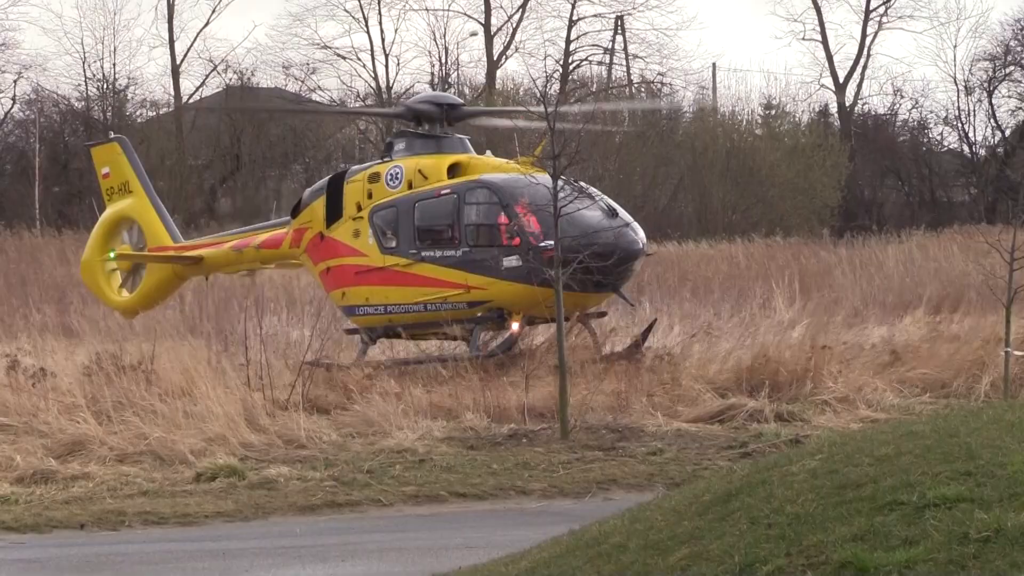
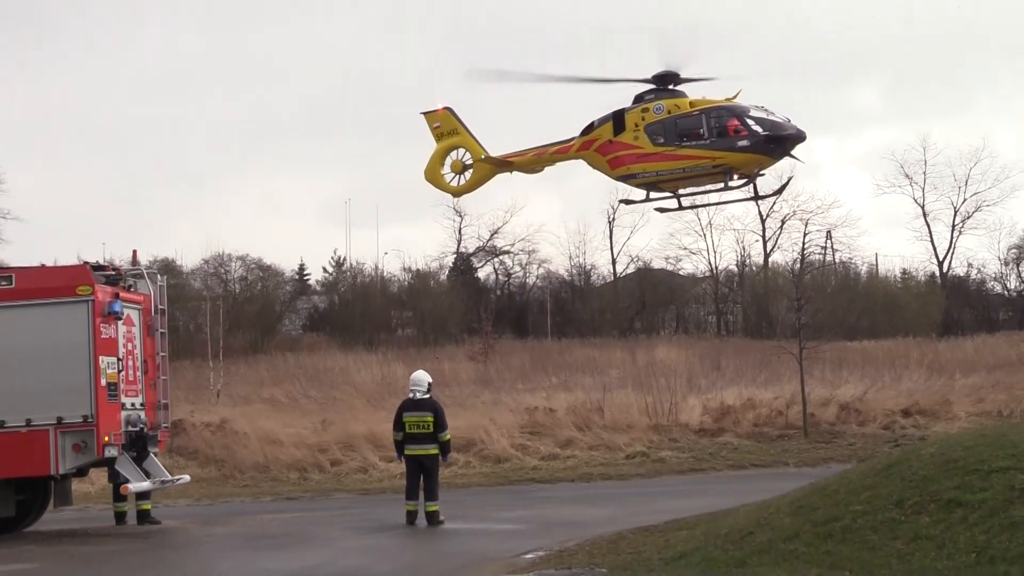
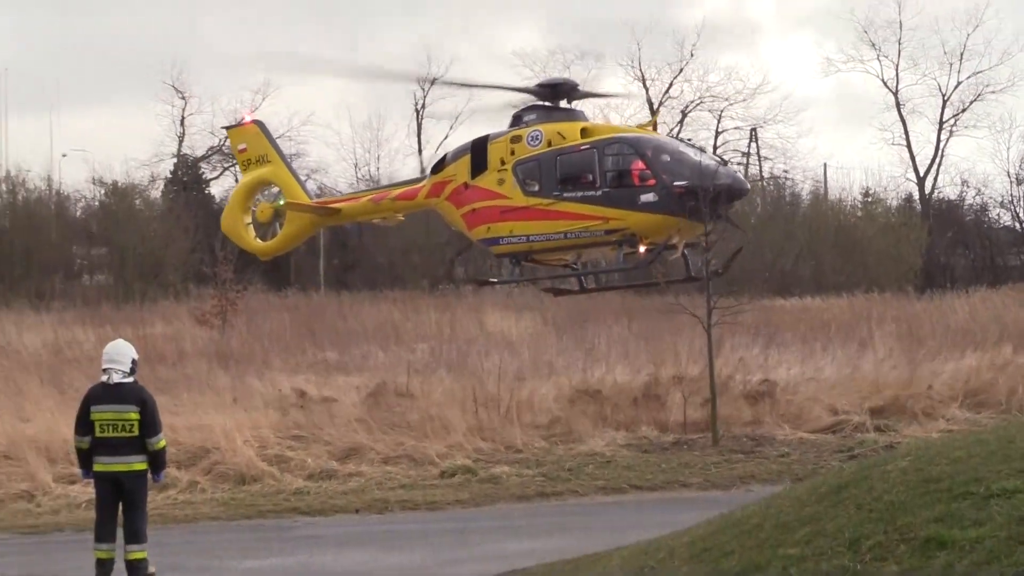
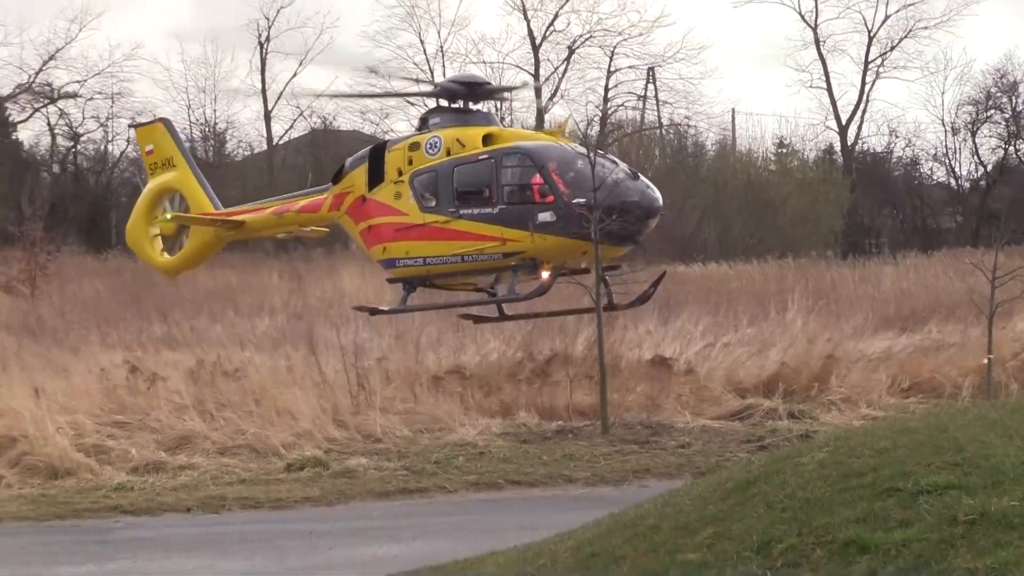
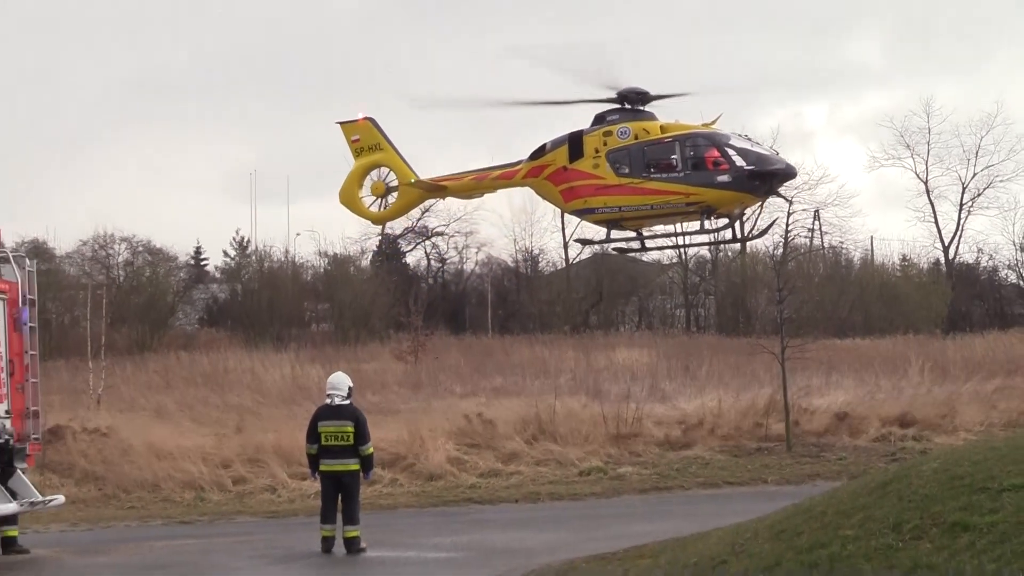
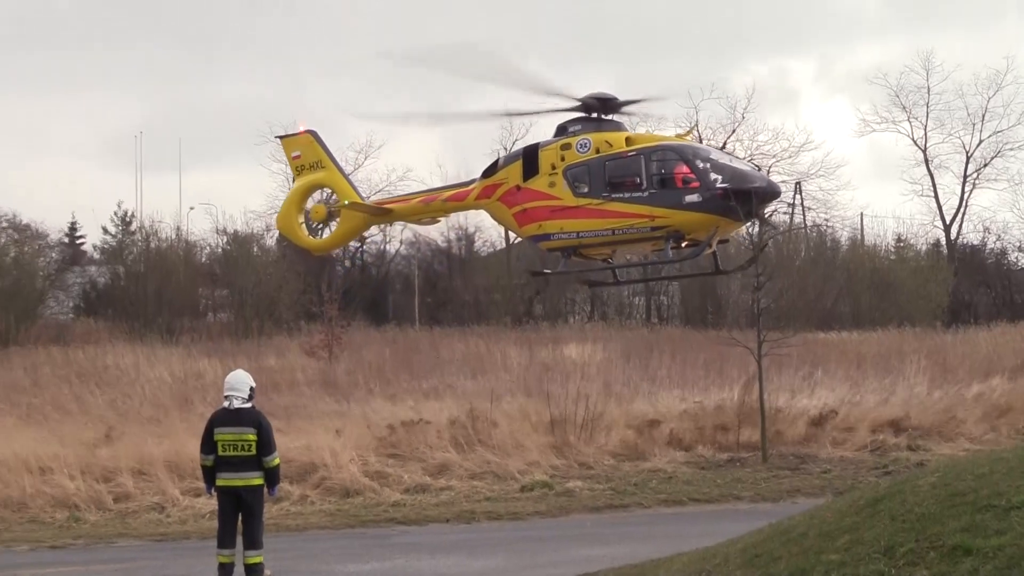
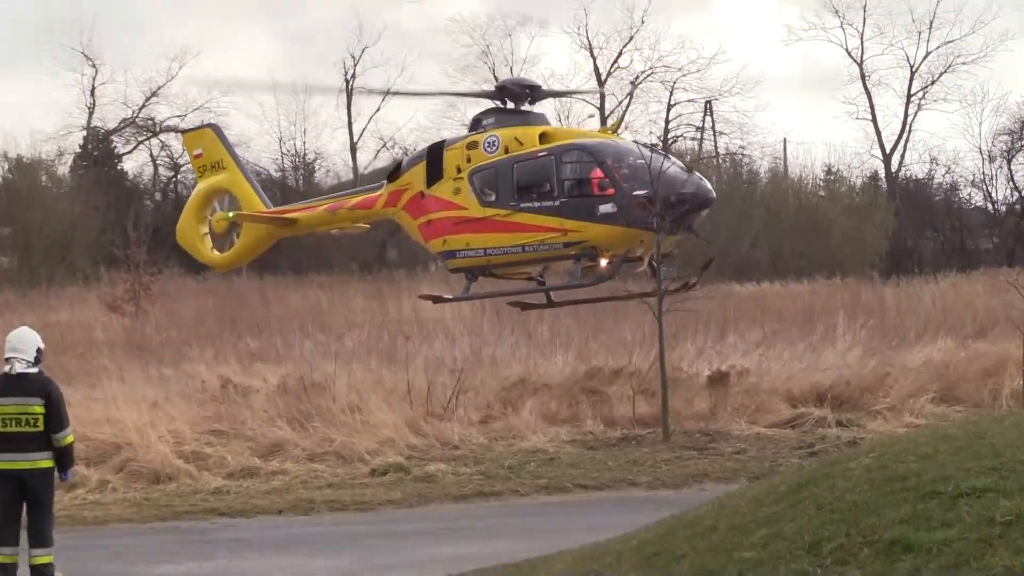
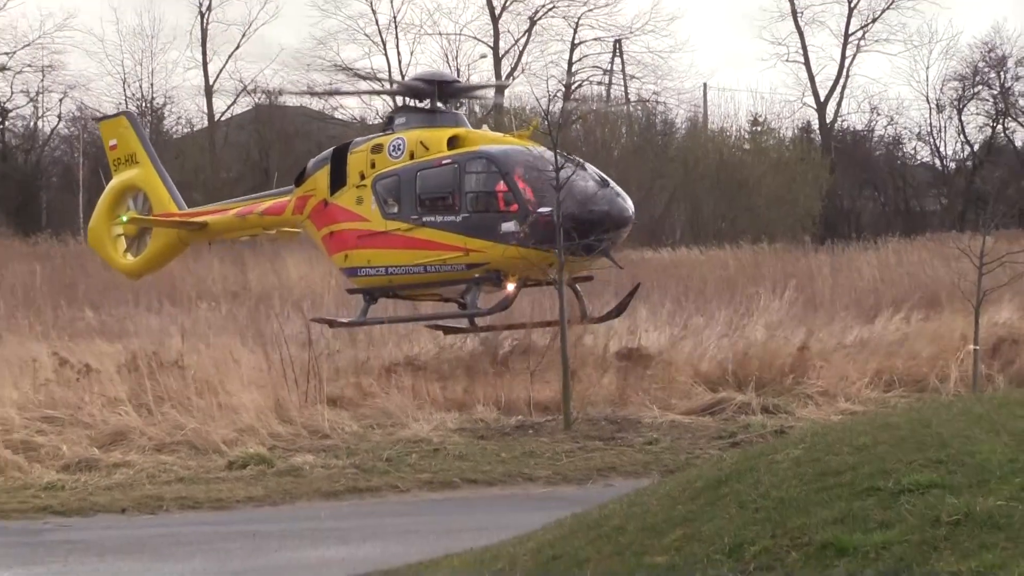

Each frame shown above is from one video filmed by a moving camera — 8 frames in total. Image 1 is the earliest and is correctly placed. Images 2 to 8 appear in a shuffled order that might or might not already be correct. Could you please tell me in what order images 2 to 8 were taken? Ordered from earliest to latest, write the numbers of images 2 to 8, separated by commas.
8, 4, 7, 3, 6, 5, 2
